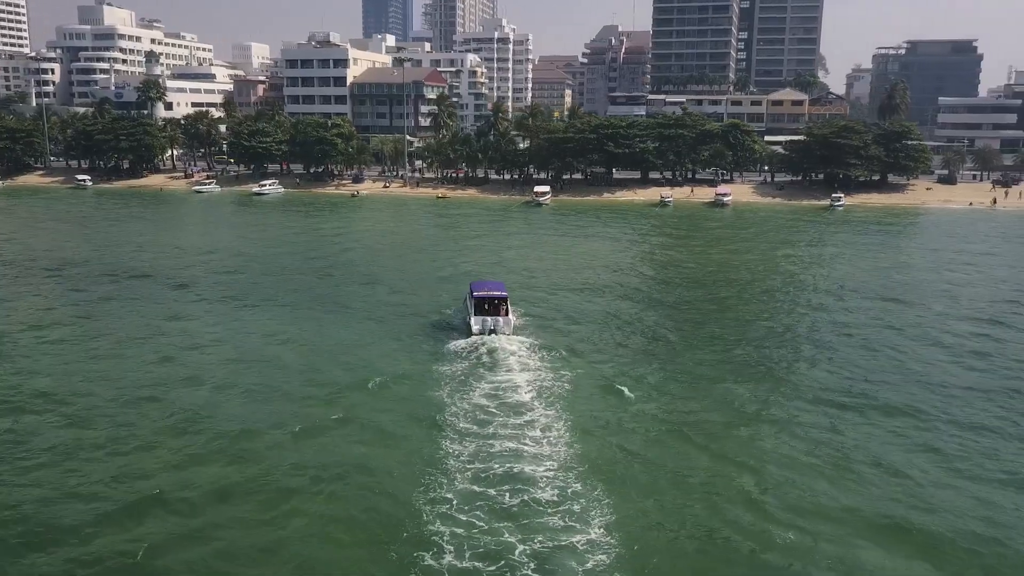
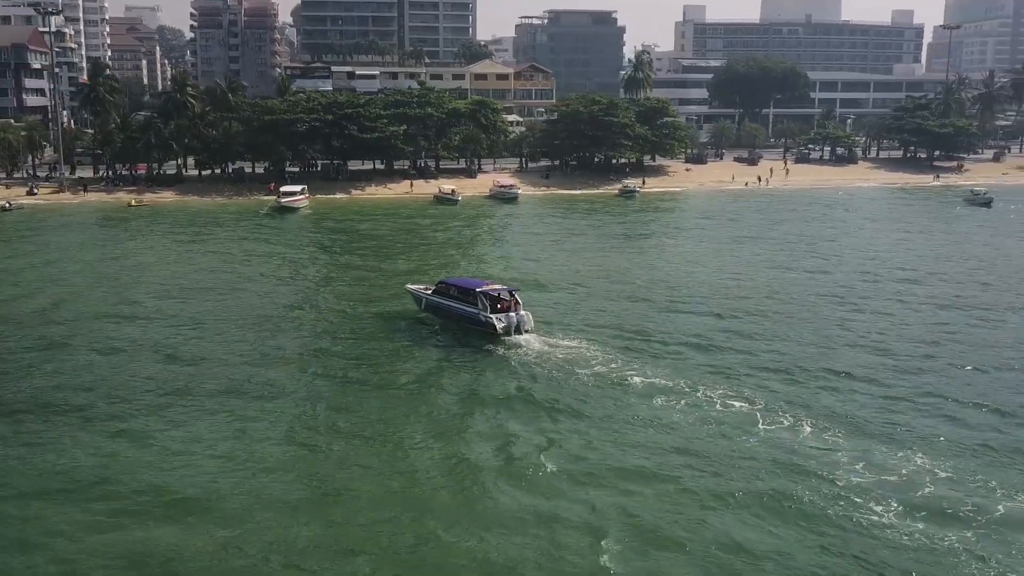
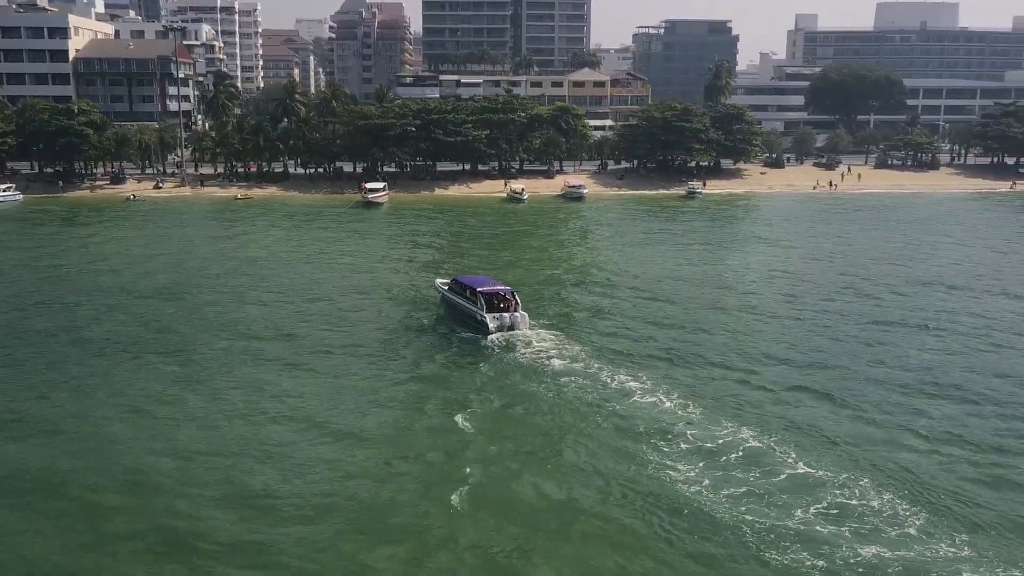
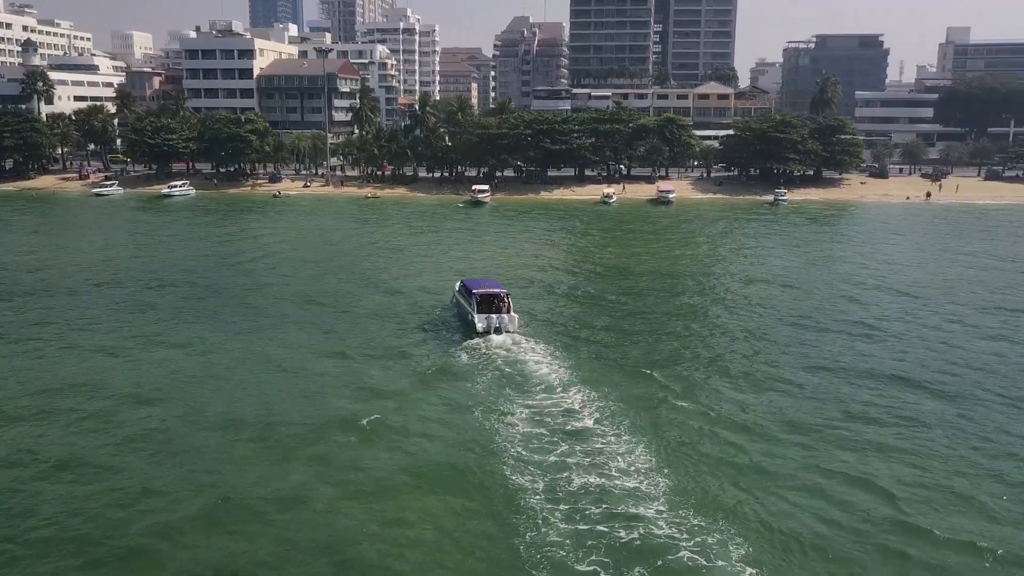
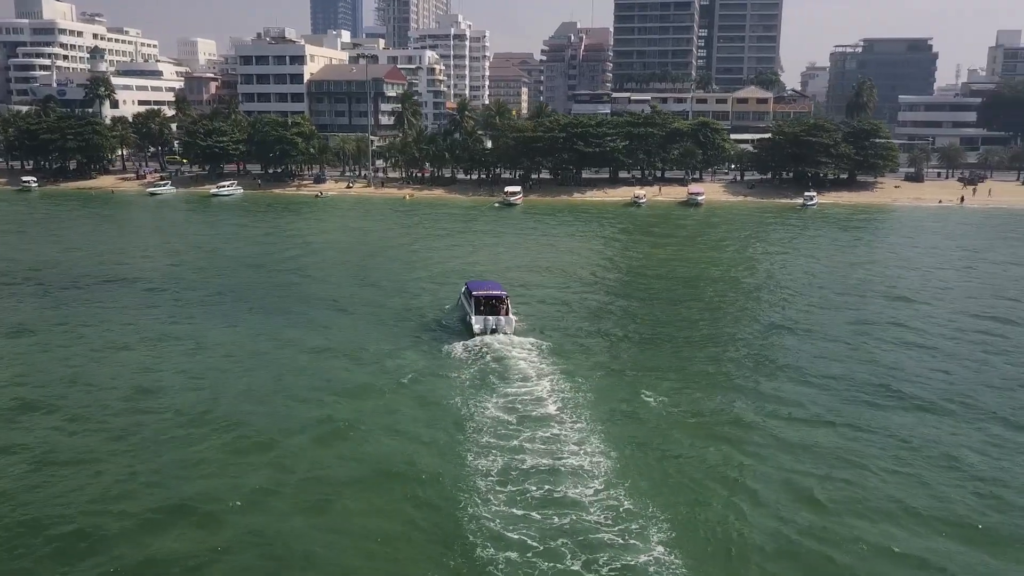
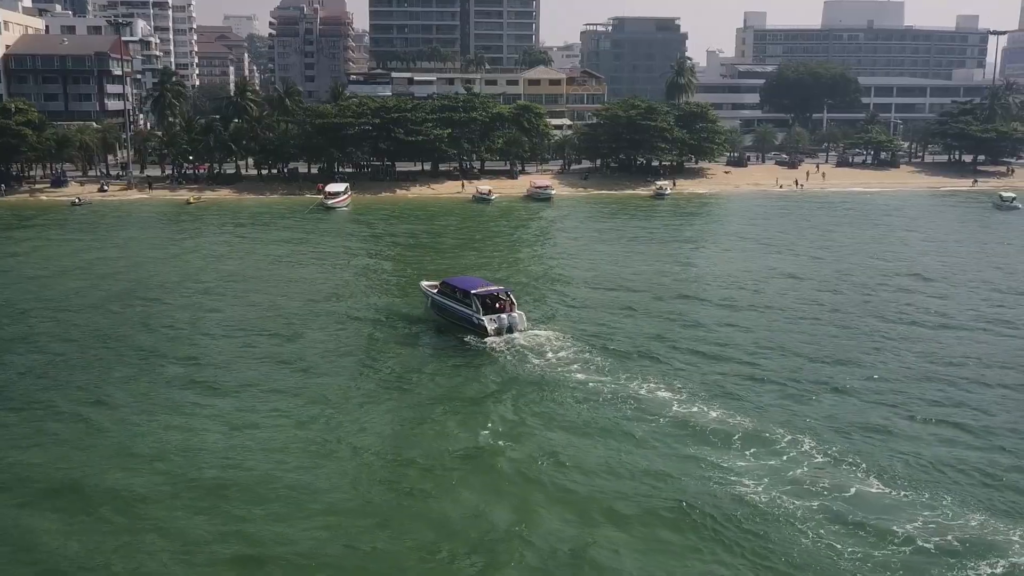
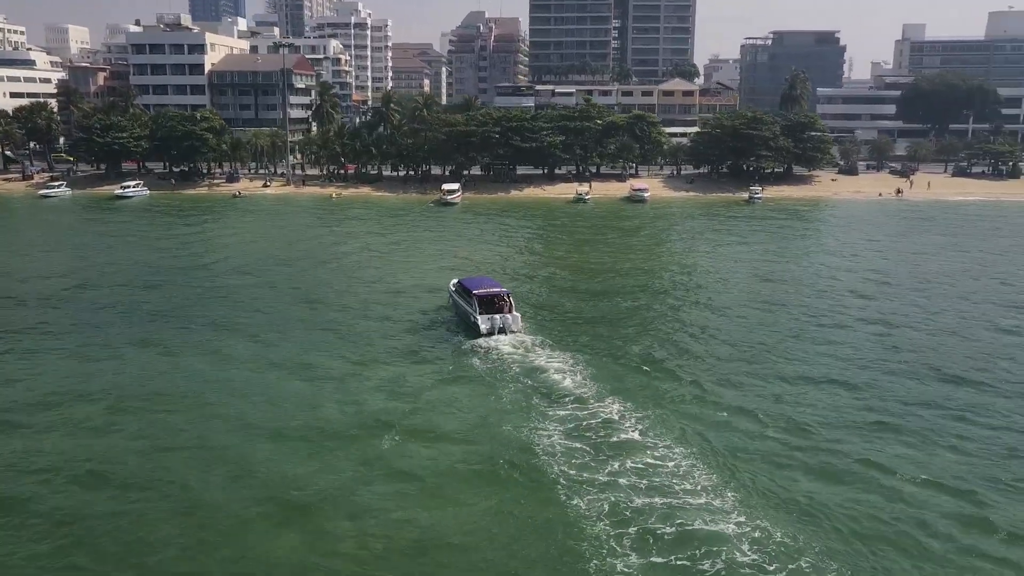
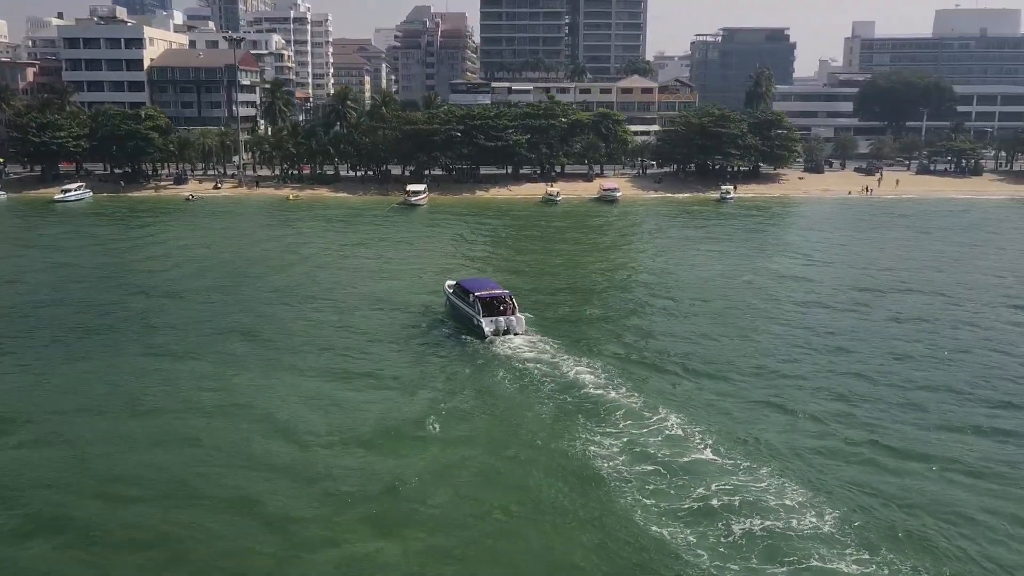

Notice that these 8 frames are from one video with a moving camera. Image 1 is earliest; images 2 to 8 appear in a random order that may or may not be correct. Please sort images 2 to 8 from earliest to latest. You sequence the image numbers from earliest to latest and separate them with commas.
5, 4, 7, 8, 3, 6, 2
